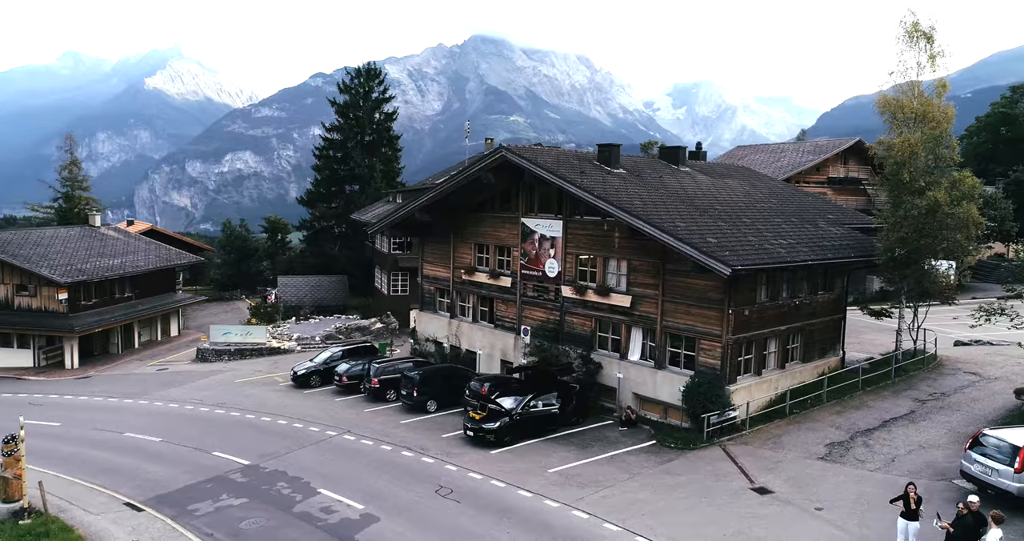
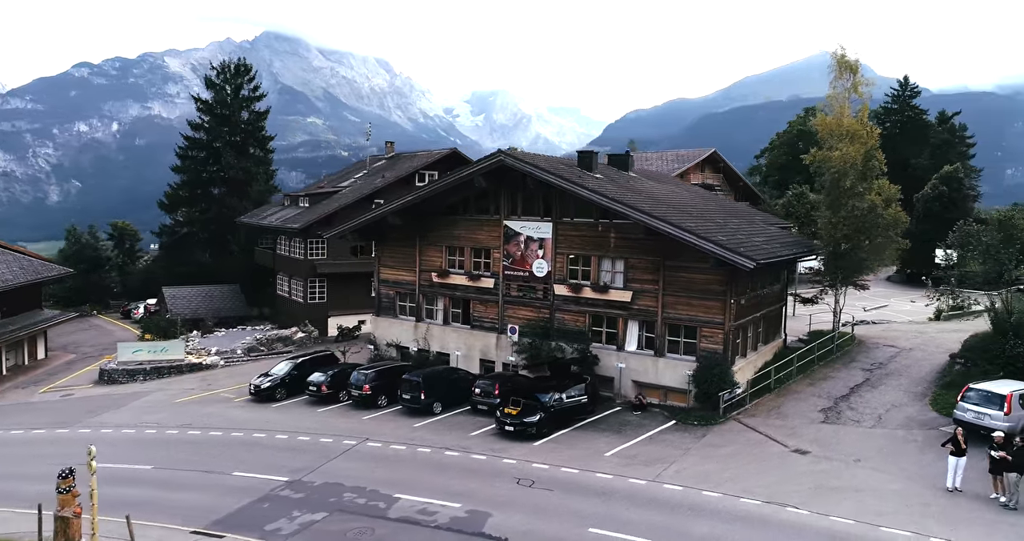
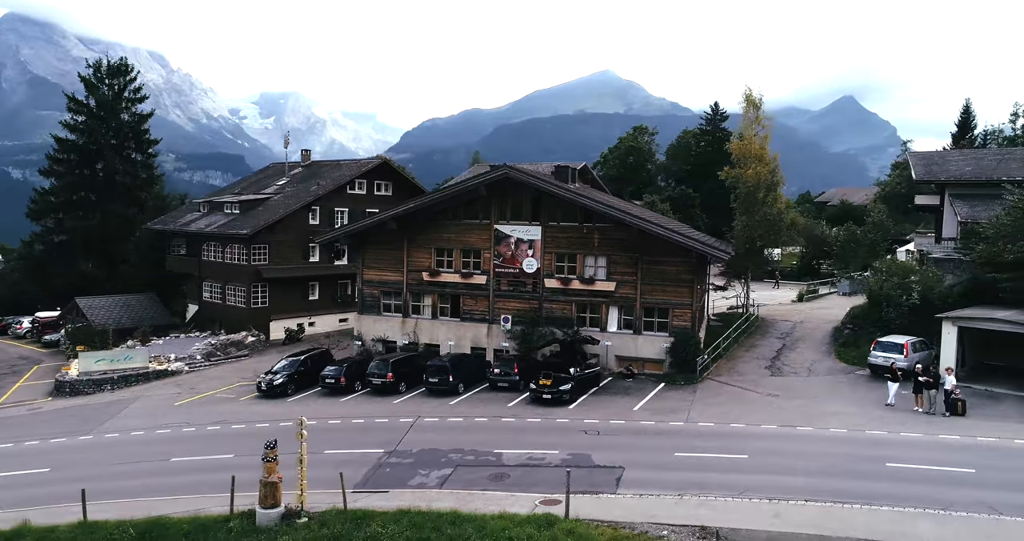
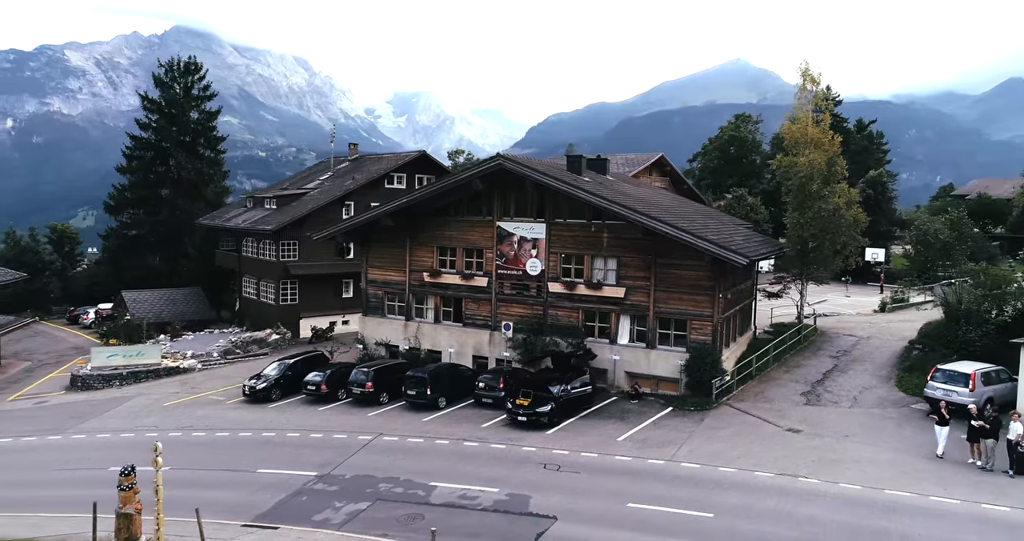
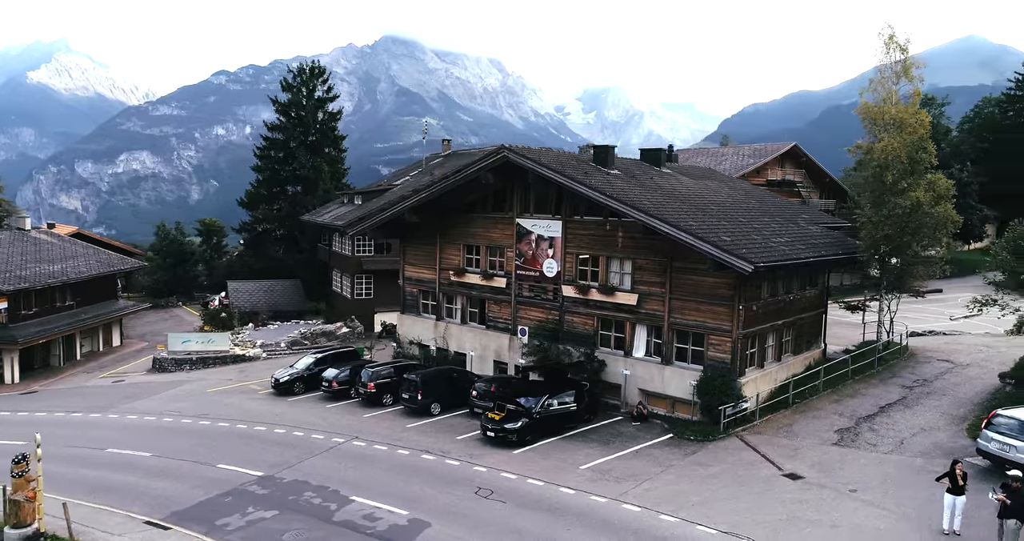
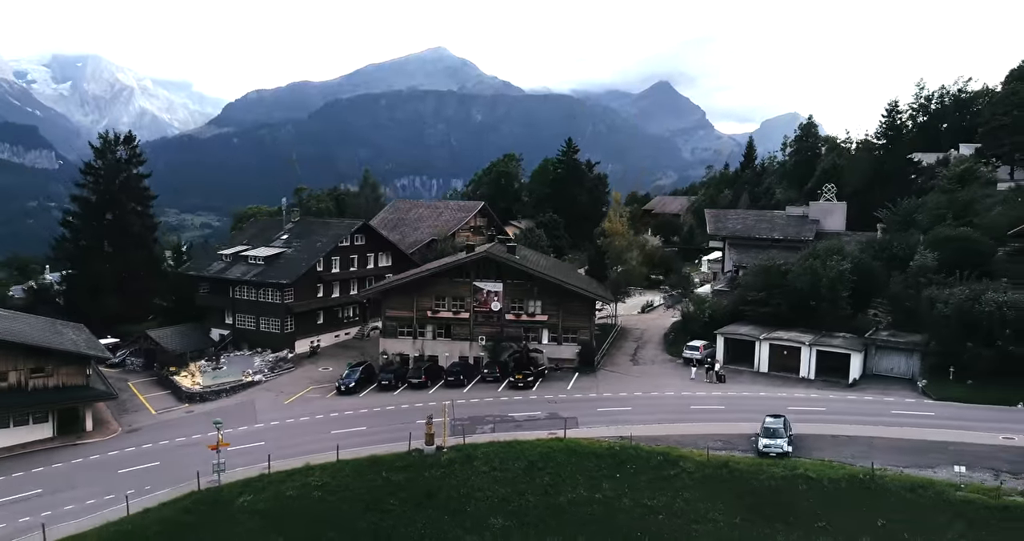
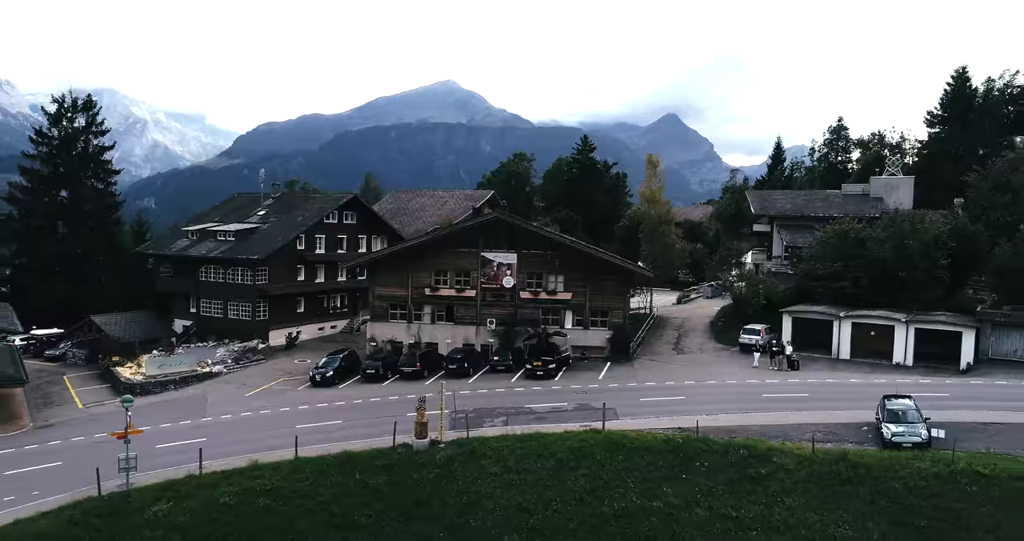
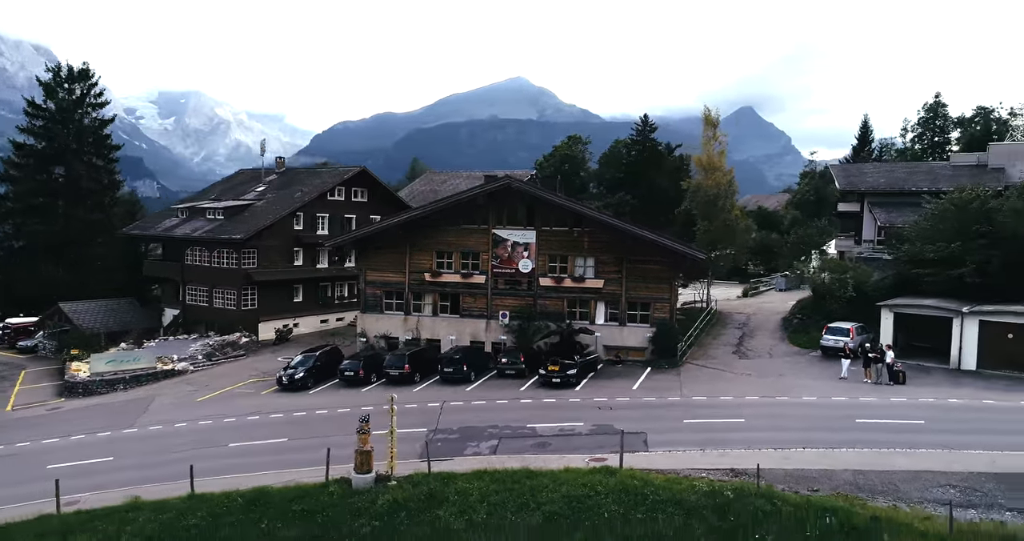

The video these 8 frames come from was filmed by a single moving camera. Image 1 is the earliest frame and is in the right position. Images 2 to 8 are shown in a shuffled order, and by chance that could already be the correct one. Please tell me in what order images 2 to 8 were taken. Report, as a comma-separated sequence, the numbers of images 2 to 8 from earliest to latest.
5, 2, 4, 3, 8, 7, 6
